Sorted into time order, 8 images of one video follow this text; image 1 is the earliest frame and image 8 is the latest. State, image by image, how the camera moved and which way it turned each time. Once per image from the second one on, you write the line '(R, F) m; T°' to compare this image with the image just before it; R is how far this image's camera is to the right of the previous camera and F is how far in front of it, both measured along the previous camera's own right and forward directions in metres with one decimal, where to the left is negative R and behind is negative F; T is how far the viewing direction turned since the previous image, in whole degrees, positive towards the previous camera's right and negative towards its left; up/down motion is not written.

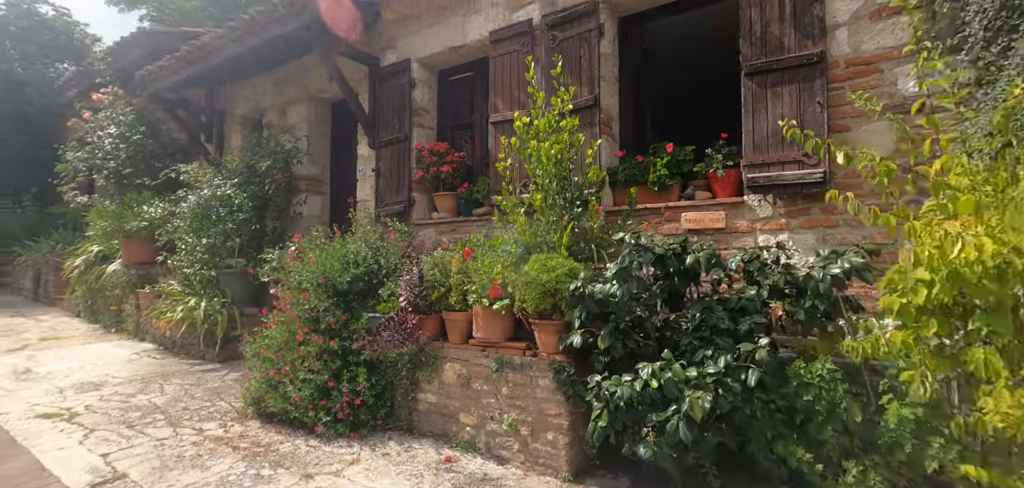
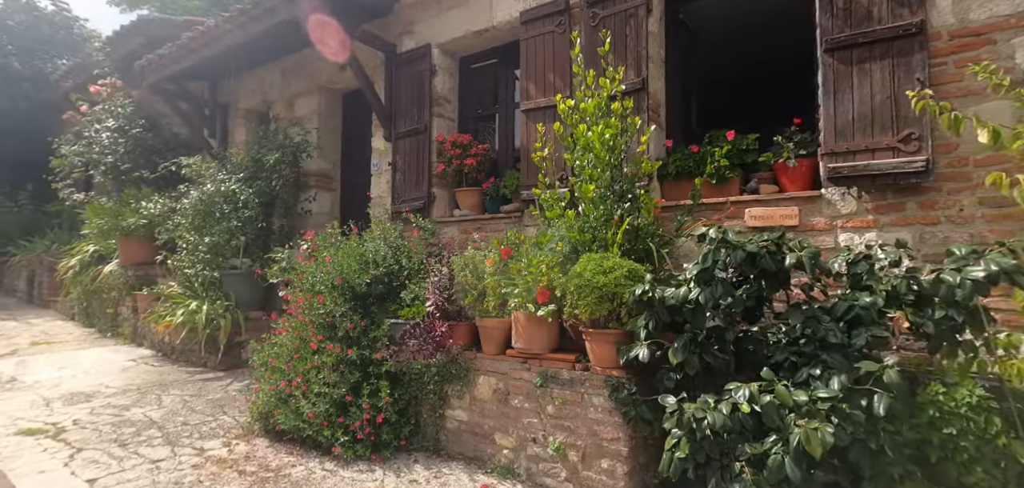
(-0.2, +0.4) m; 0°
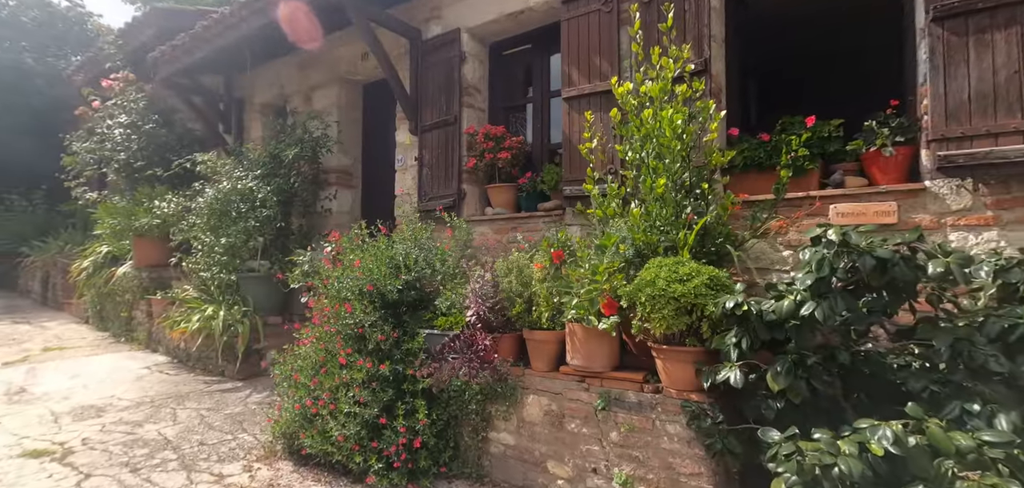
(-0.2, +0.3) m; -1°
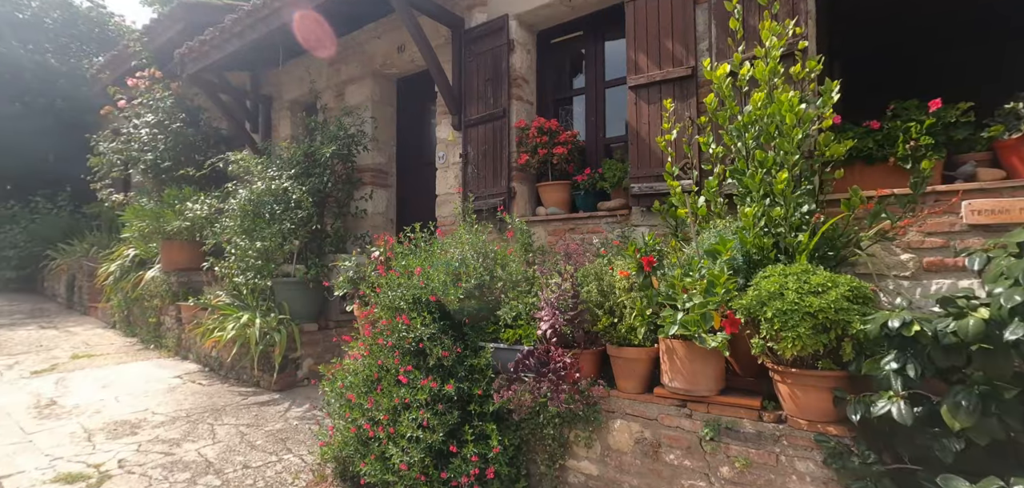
(-0.3, +0.3) m; -1°
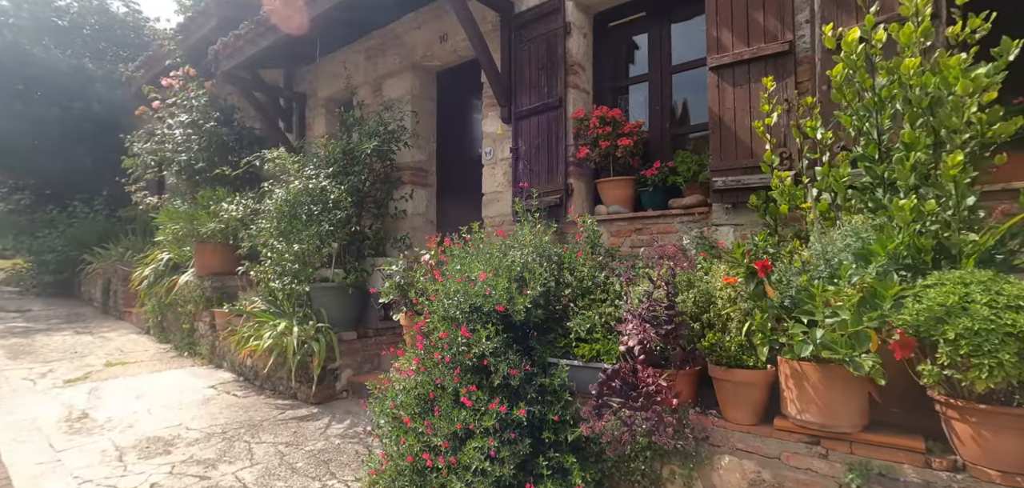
(-0.2, +0.3) m; -3°
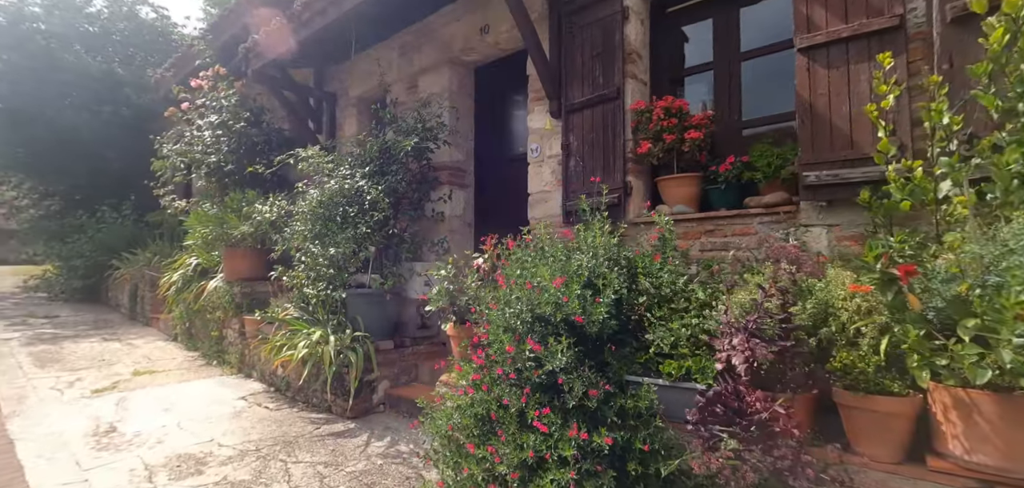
(-0.2, +0.3) m; -2°
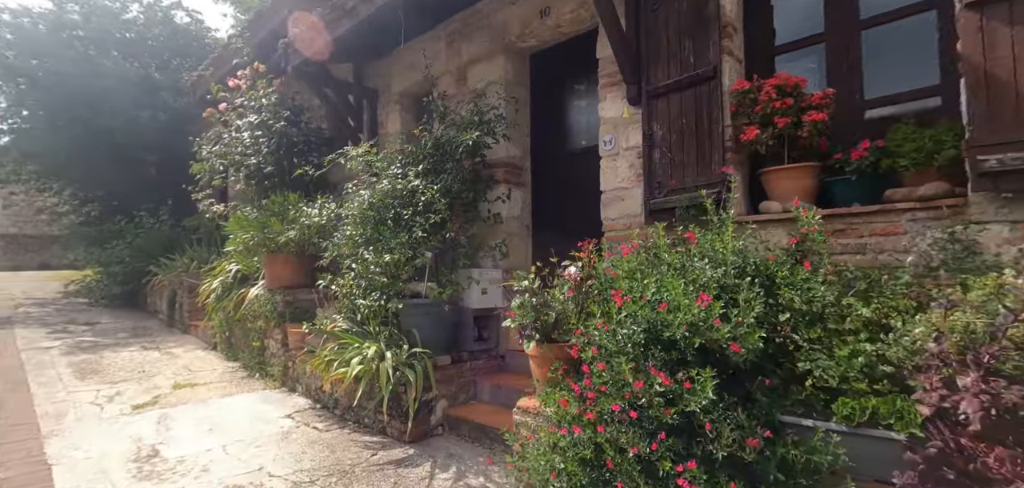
(-0.3, +0.4) m; -3°
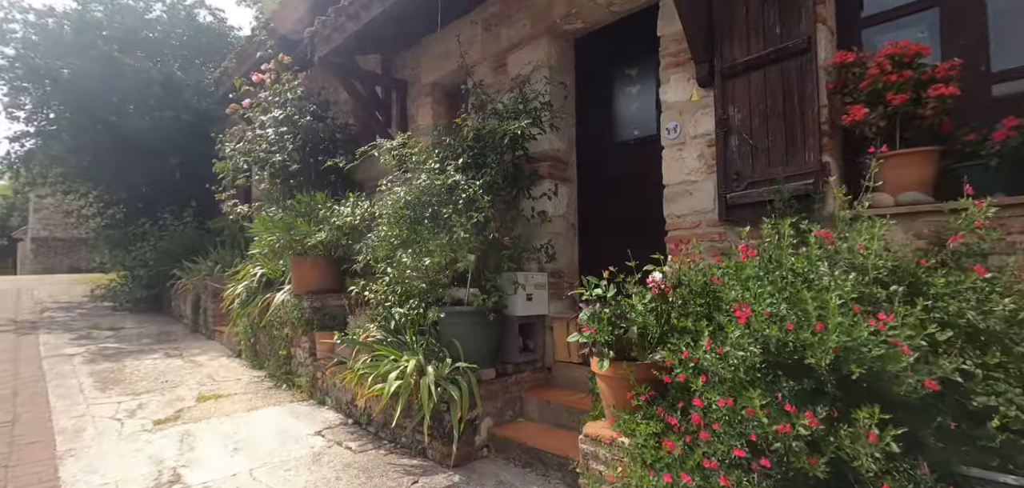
(-0.2, +0.3) m; -2°
